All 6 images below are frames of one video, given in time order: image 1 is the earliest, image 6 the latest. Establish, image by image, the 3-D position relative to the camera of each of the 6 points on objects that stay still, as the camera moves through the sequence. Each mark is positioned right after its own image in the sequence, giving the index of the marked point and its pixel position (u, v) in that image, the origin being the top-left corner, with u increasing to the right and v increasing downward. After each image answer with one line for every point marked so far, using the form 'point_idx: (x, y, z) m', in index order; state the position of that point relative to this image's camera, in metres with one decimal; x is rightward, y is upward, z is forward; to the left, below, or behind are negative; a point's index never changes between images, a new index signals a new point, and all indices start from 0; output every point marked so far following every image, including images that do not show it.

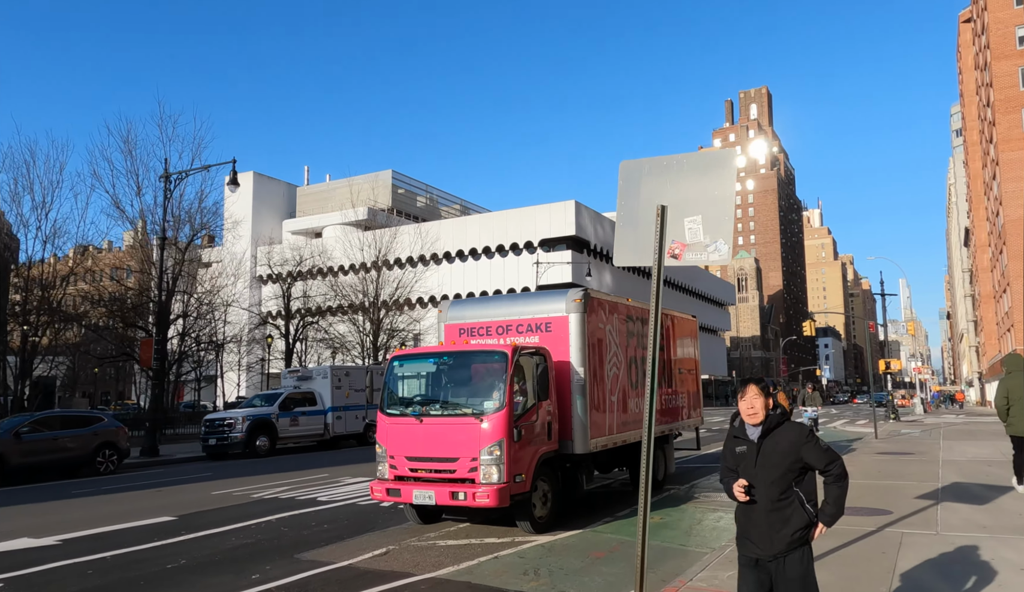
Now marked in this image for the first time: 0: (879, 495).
0: (+5.3, -2.9, +11.1) m
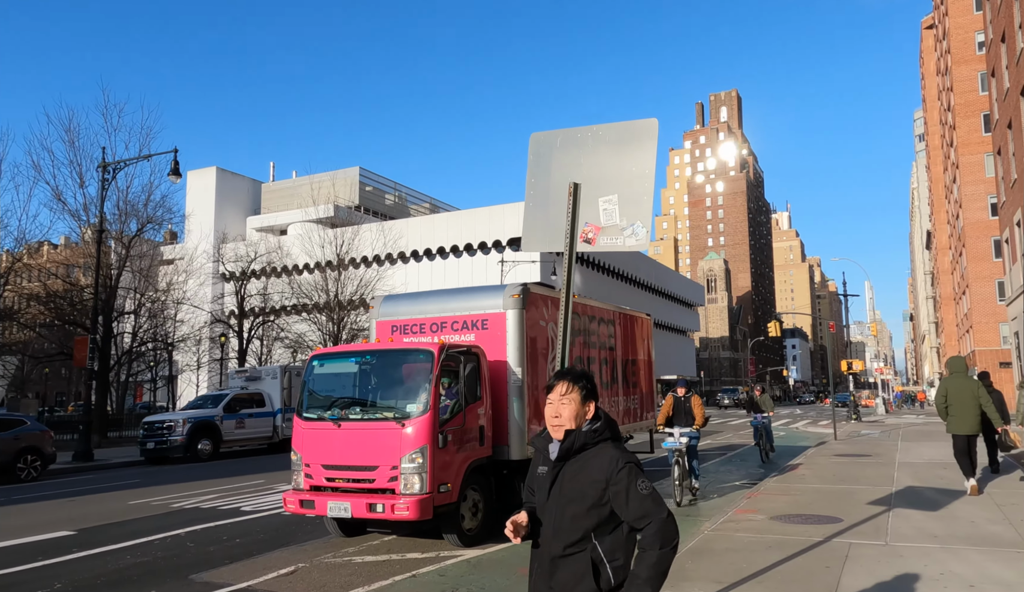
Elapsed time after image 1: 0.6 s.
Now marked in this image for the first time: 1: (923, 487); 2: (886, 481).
0: (+4.5, -2.9, +10.8) m
1: (+6.5, -3.0, +12.1) m
2: (+6.5, -3.2, +13.3) m
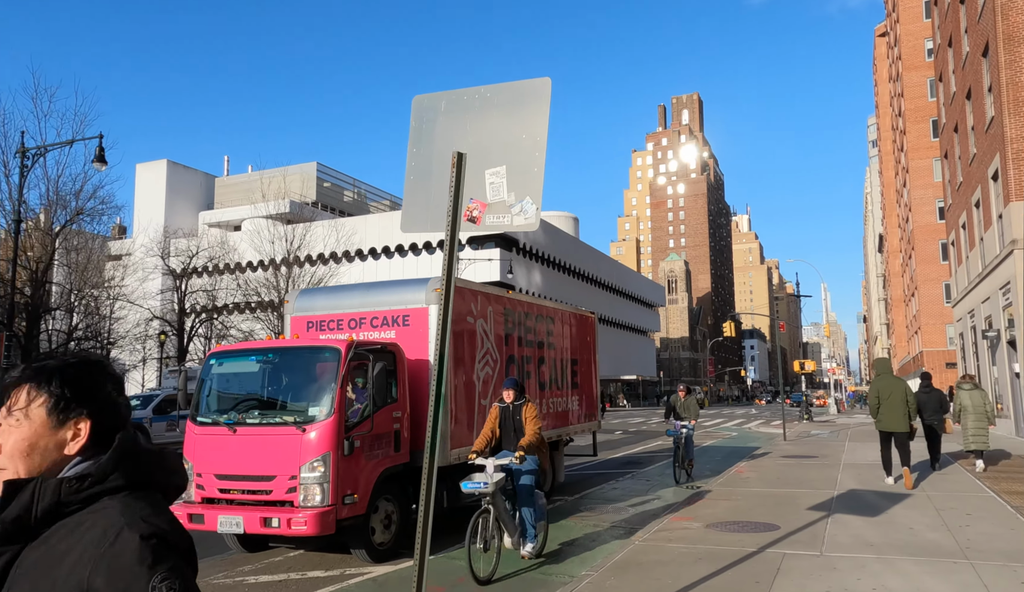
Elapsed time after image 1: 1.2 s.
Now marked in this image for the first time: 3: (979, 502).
0: (+3.5, -2.9, +10.4) m
1: (+5.5, -3.0, +11.9) m
2: (+5.4, -3.2, +13.0) m
3: (+6.2, -2.8, +10.2) m
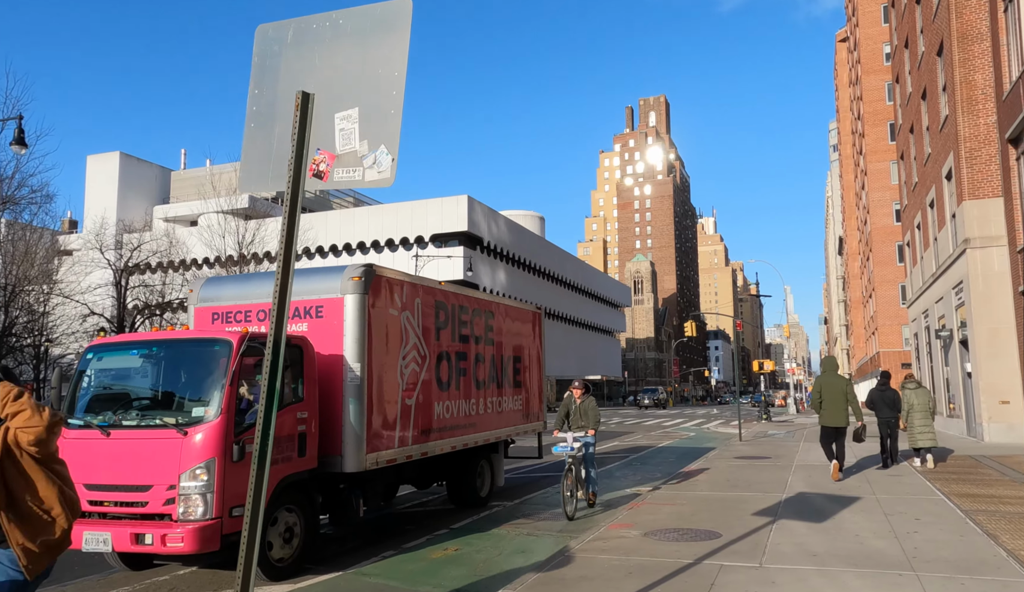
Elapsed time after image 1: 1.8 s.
0: (+2.6, -2.8, +9.9) m
1: (+4.5, -3.0, +11.5) m
2: (+4.4, -3.1, +12.6) m
3: (+5.3, -2.7, +9.8) m
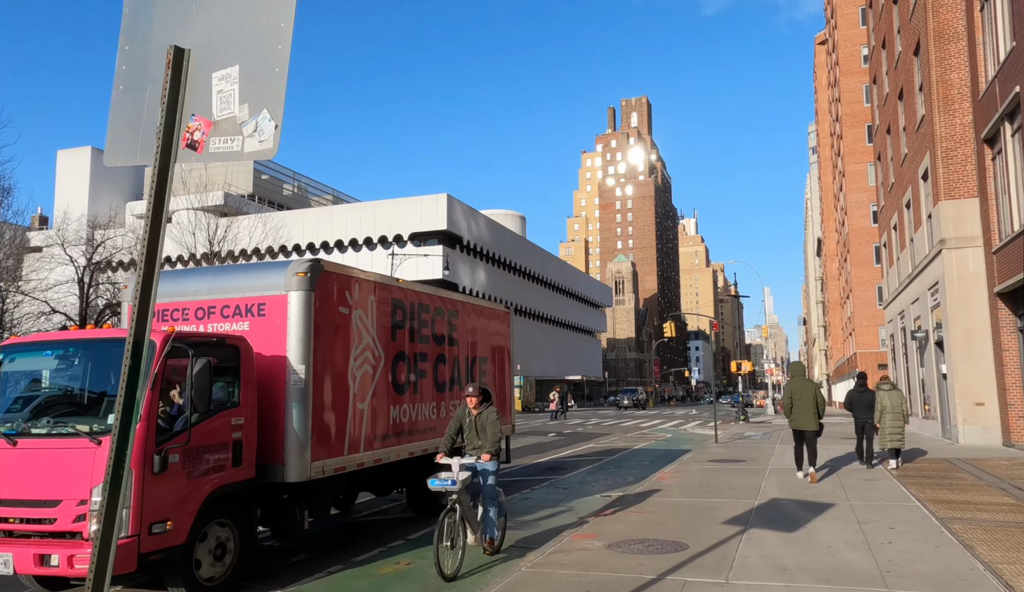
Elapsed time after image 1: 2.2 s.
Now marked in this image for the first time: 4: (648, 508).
0: (+2.2, -2.8, +9.6) m
1: (+4.0, -3.0, +11.2) m
2: (+3.8, -3.1, +12.3) m
3: (+4.9, -2.7, +9.5) m
4: (+1.9, -3.0, +10.7) m
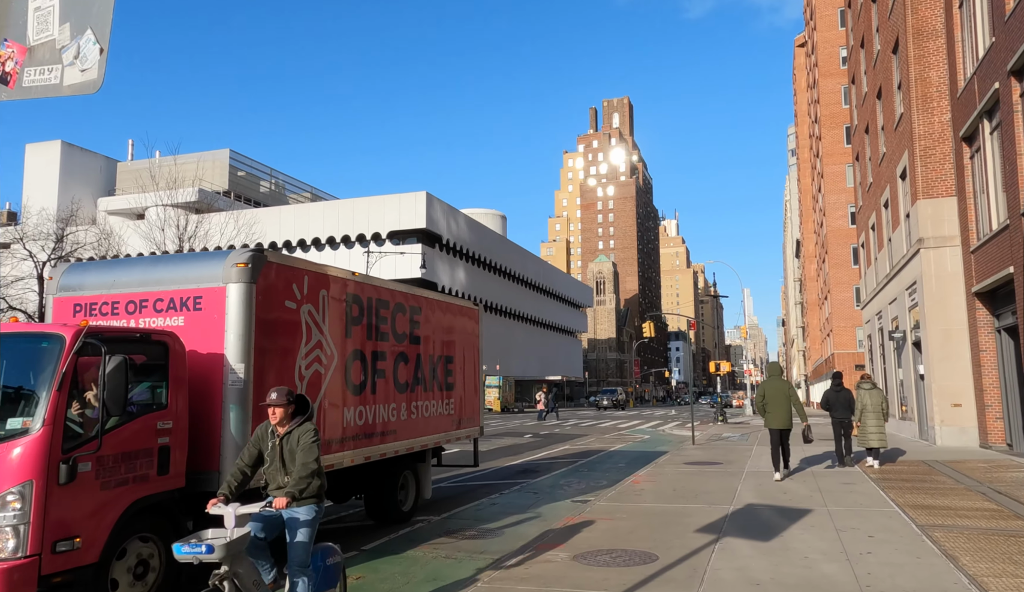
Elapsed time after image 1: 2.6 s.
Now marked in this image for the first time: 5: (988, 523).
0: (+1.7, -2.8, +9.1) m
1: (+3.5, -2.9, +10.8) m
2: (+3.3, -3.1, +11.9) m
3: (+4.4, -2.7, +9.1) m
4: (+1.4, -2.9, +10.3) m
5: (+5.6, -2.7, +9.0) m
